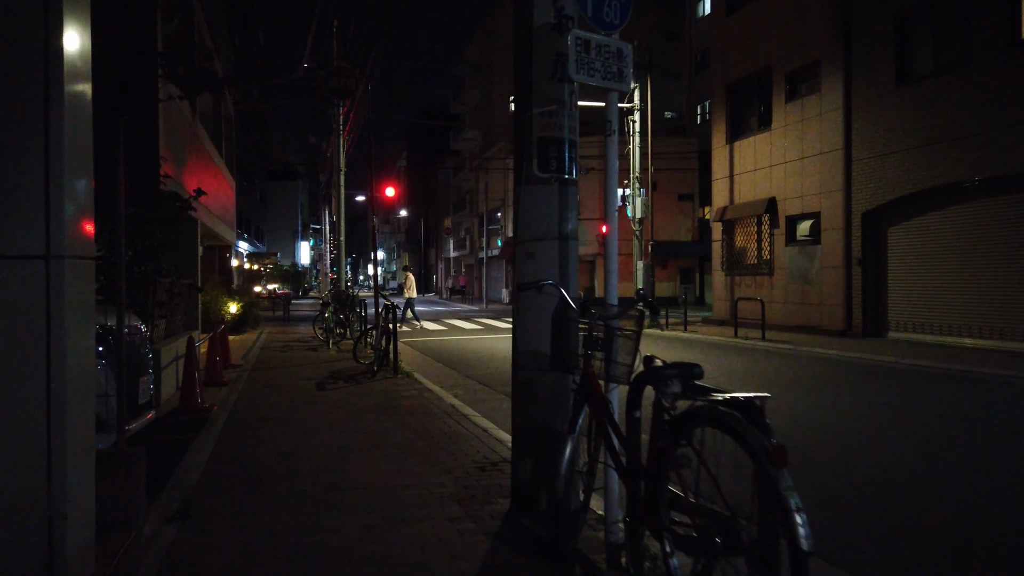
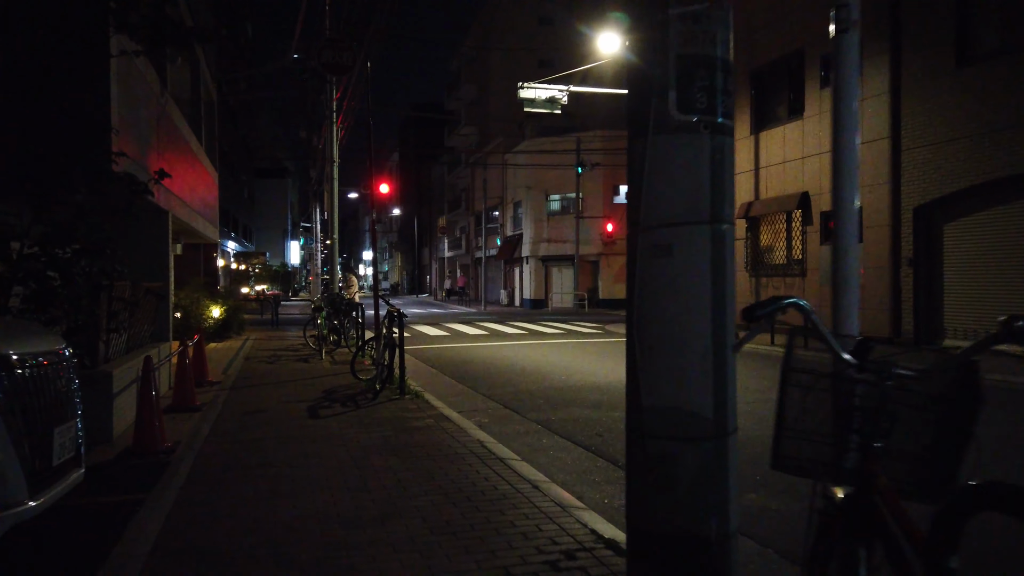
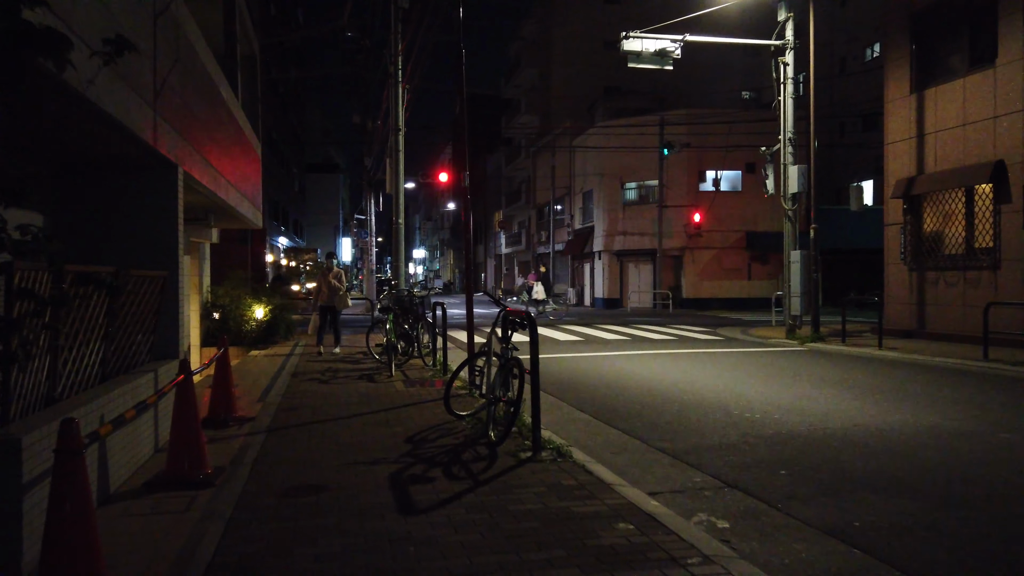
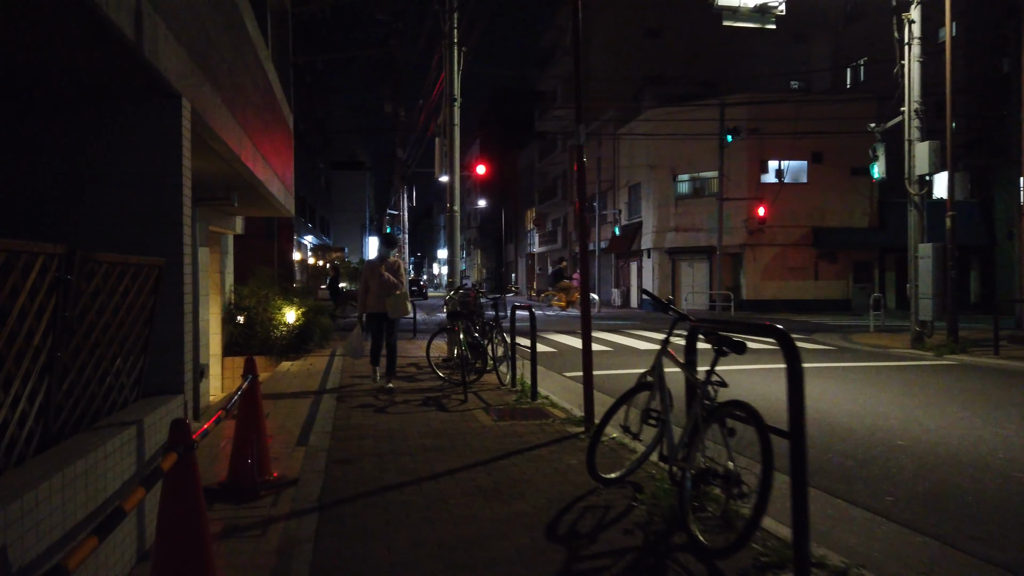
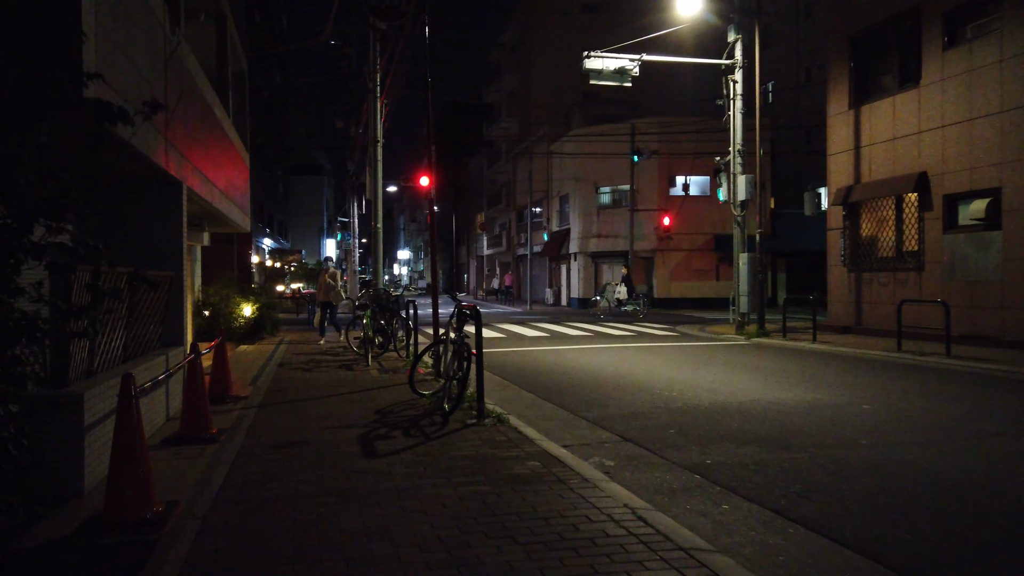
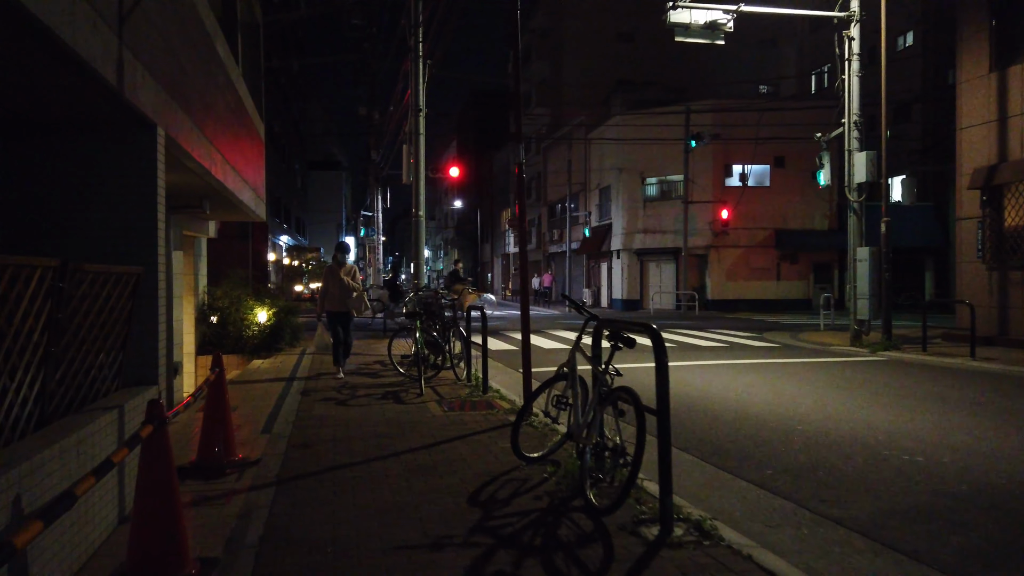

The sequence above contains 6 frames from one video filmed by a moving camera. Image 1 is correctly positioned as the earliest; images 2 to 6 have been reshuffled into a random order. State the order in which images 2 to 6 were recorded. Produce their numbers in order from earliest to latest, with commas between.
2, 5, 3, 6, 4
